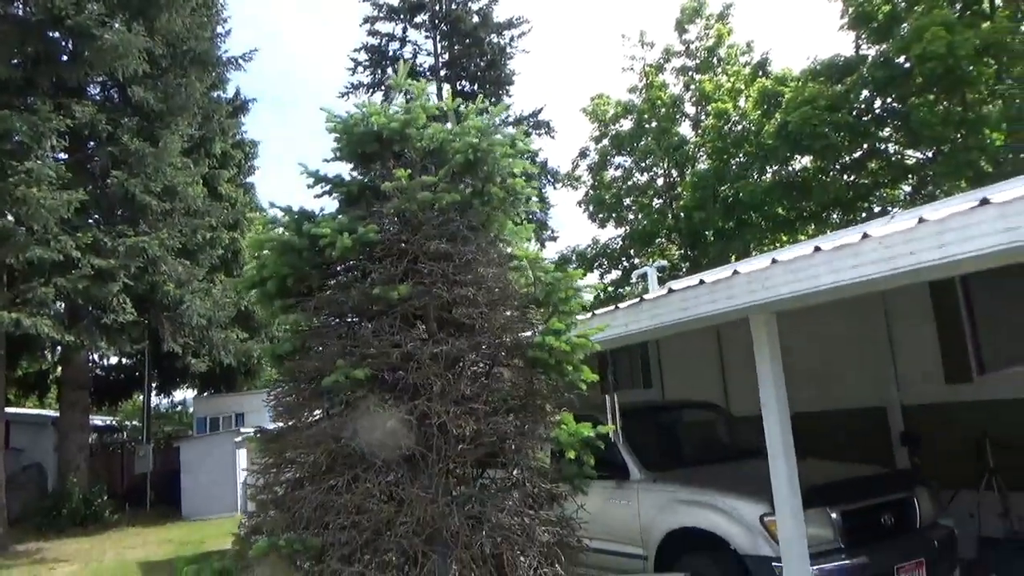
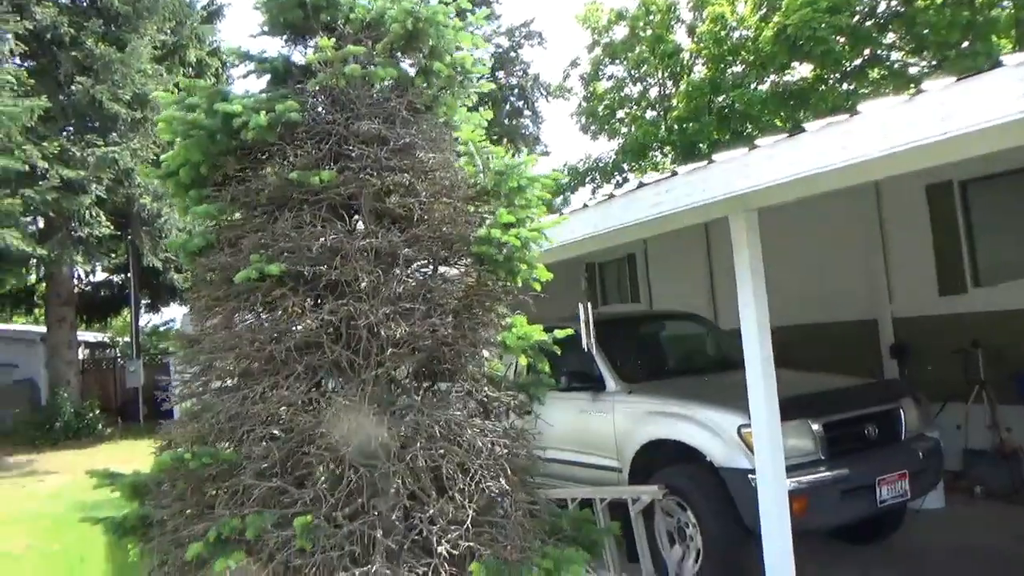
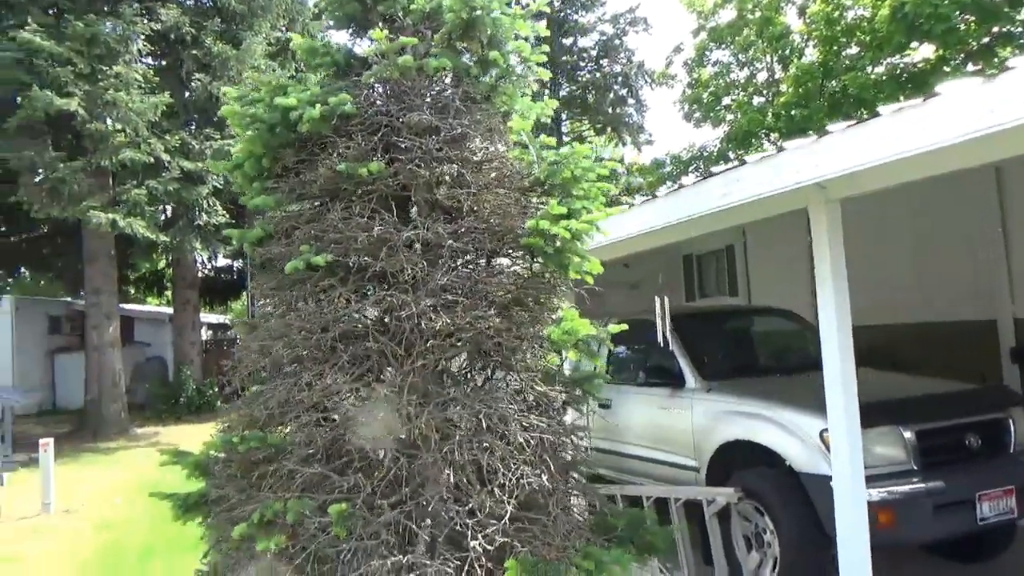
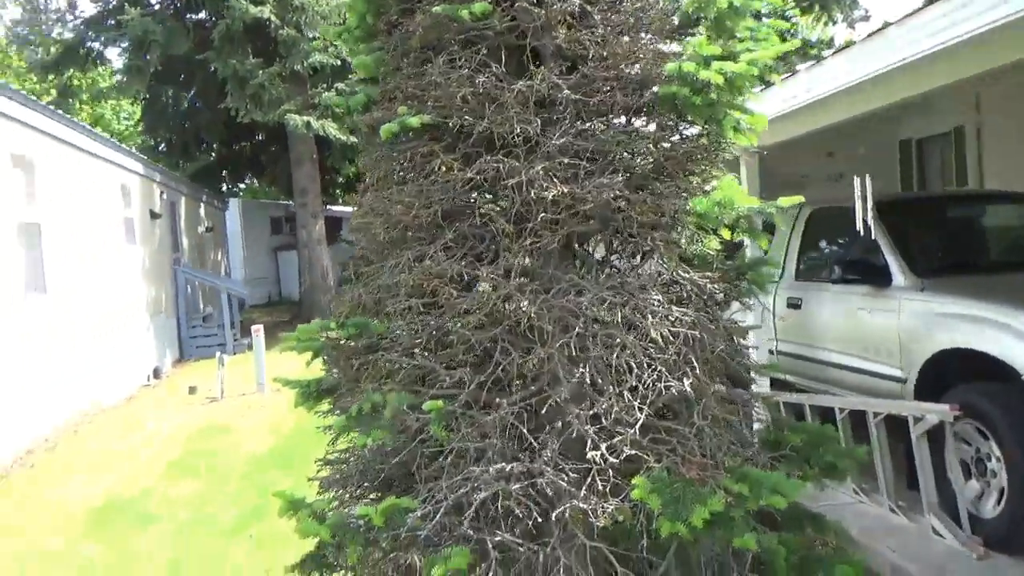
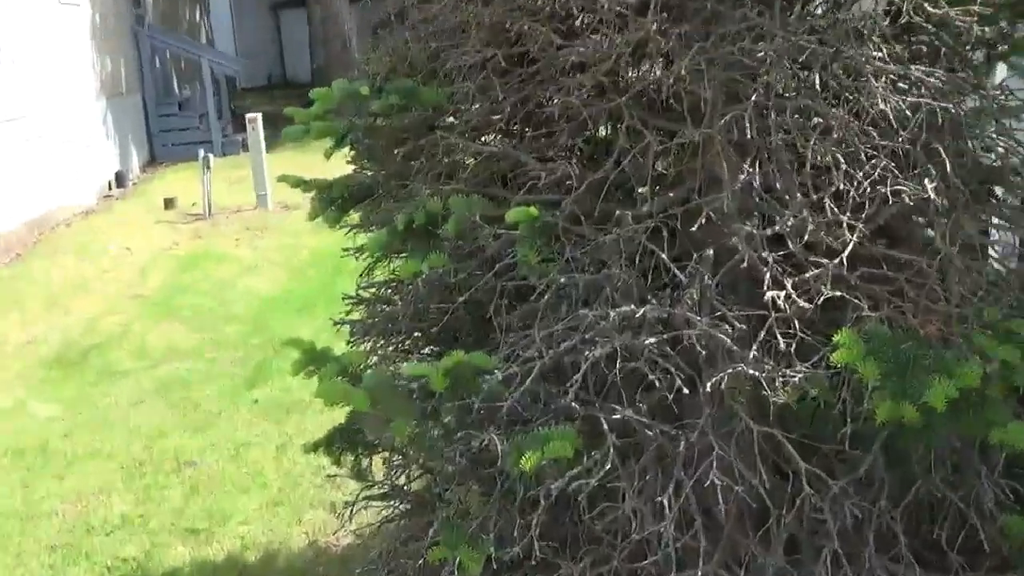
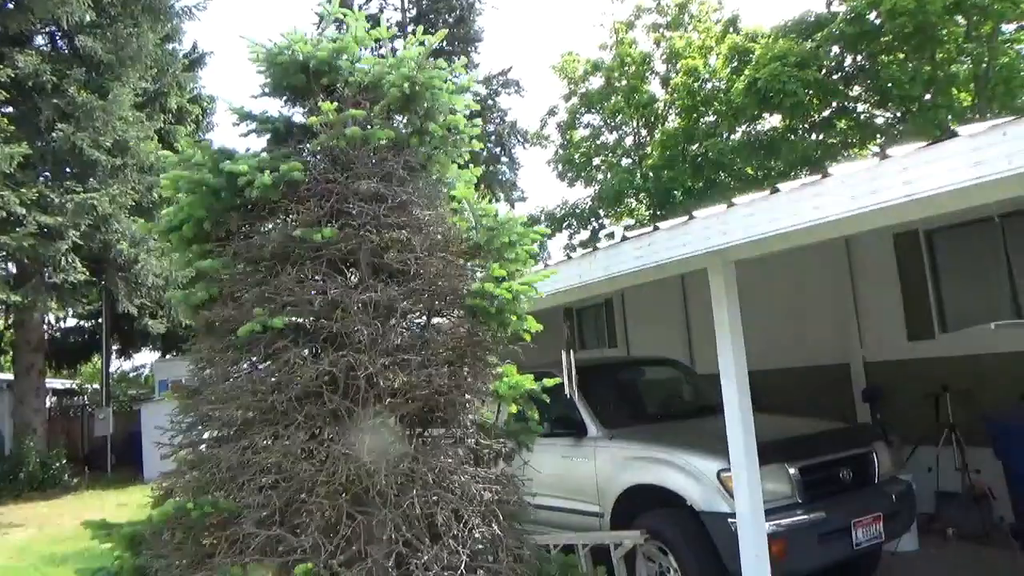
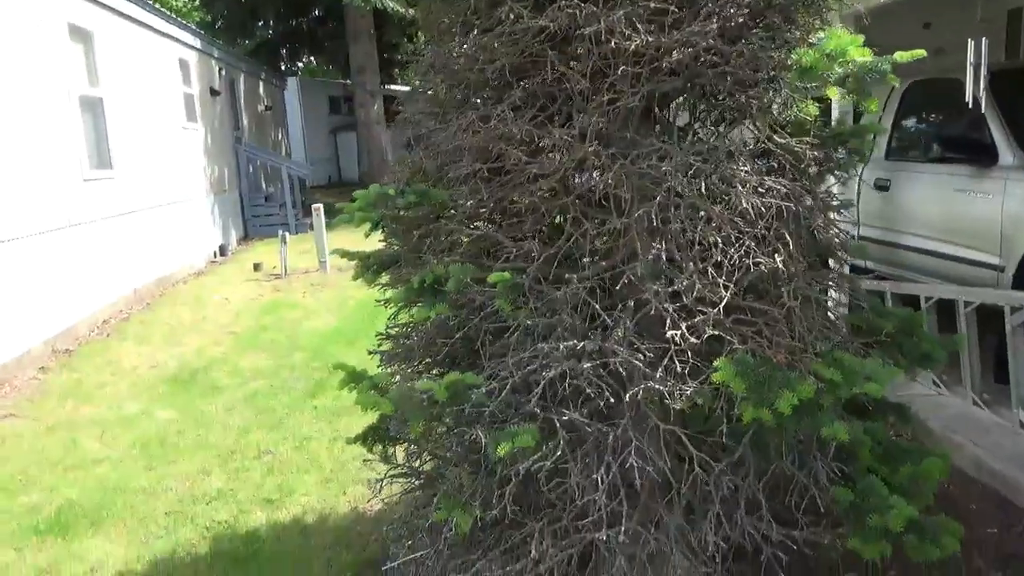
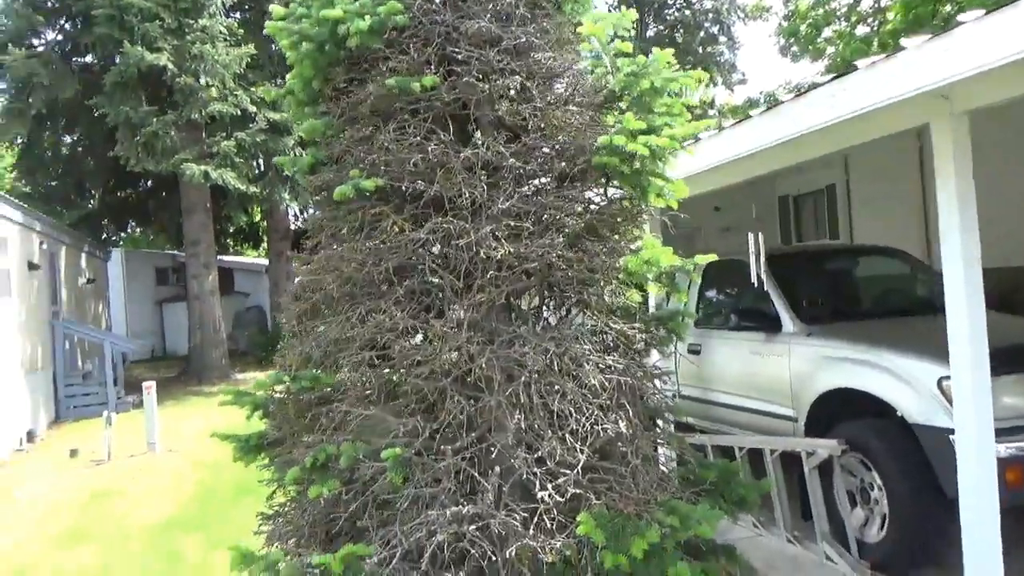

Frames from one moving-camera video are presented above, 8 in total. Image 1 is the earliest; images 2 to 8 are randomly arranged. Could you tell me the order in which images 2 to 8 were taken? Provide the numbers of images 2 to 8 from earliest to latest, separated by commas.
6, 2, 3, 8, 4, 7, 5
